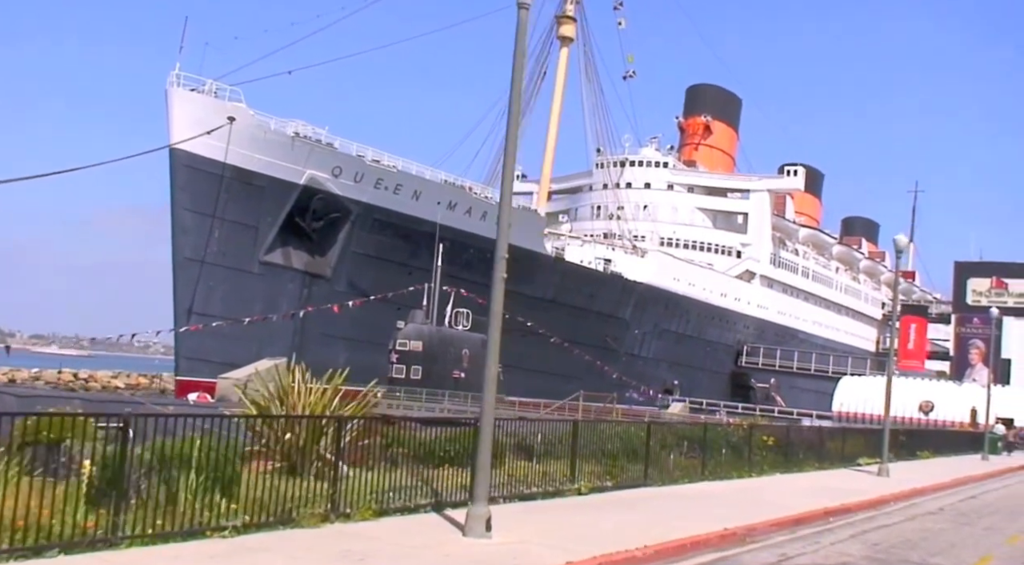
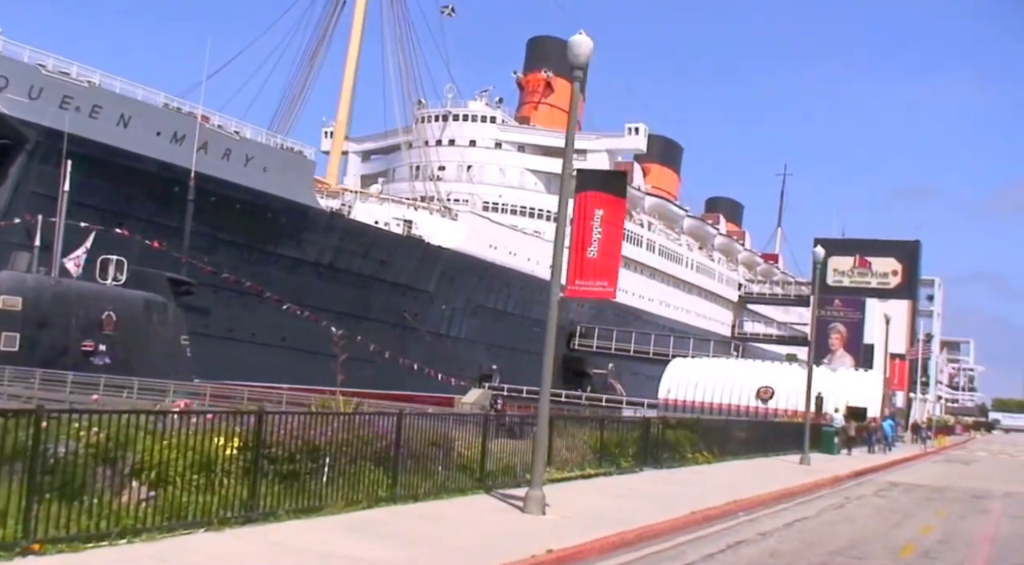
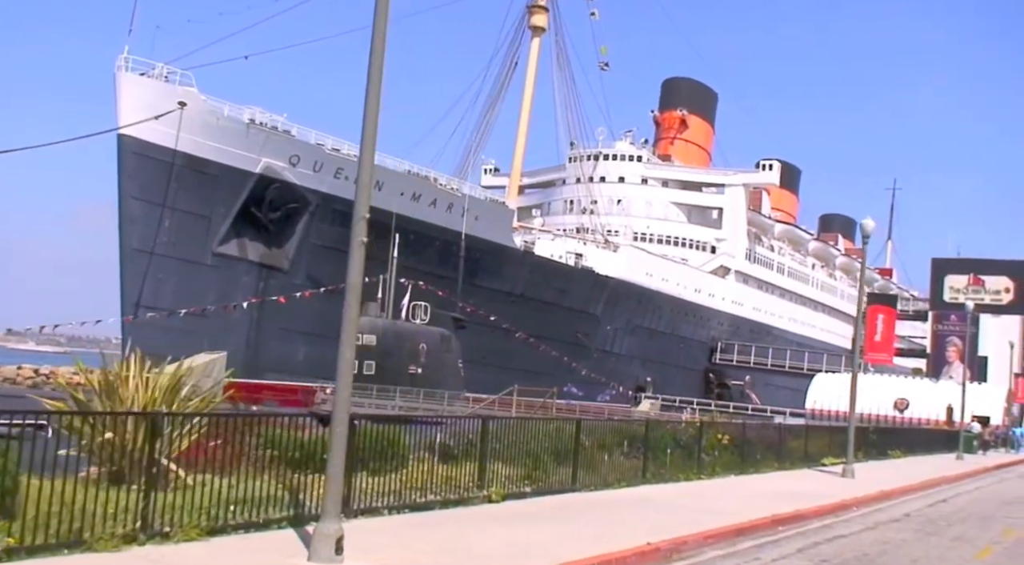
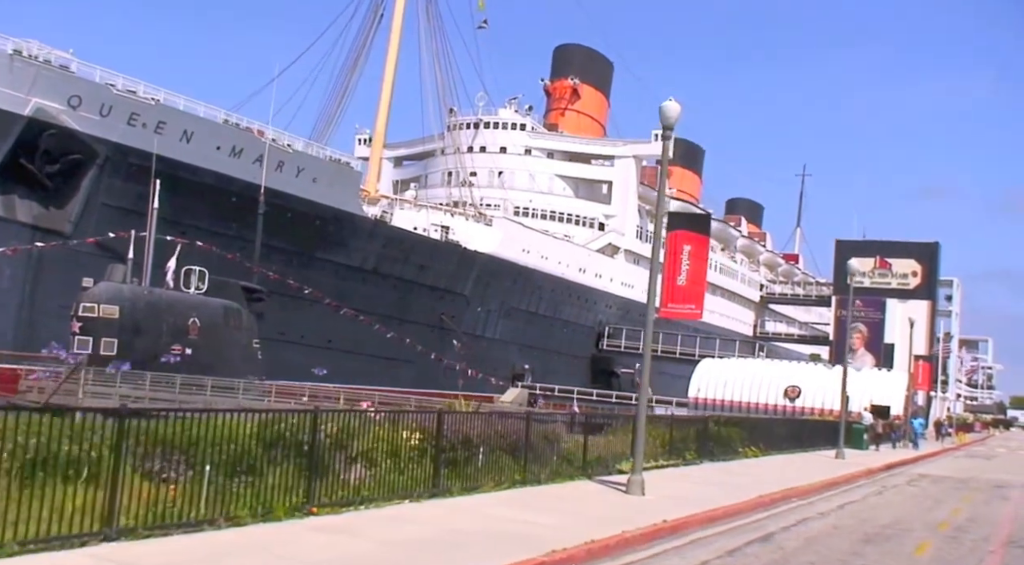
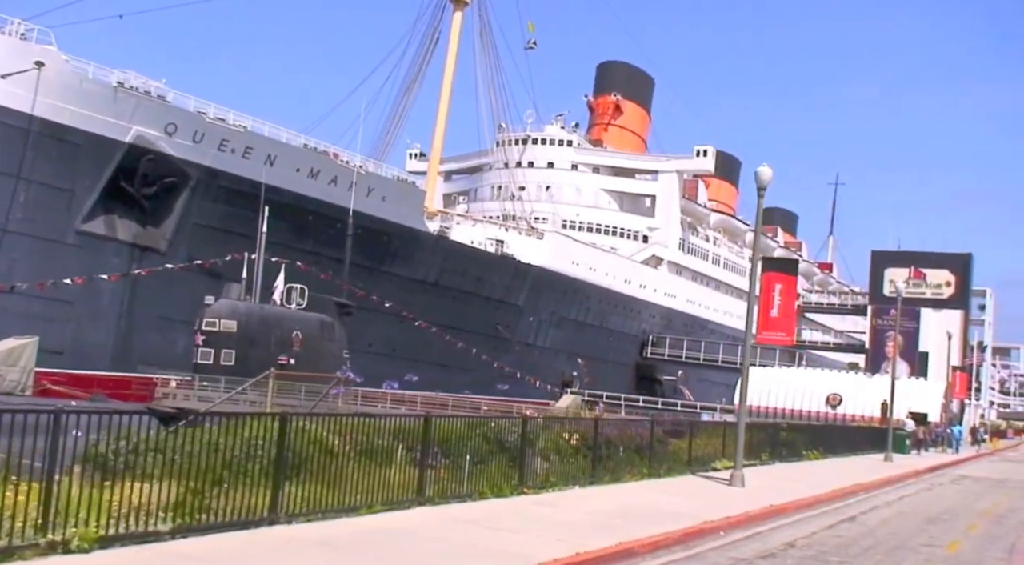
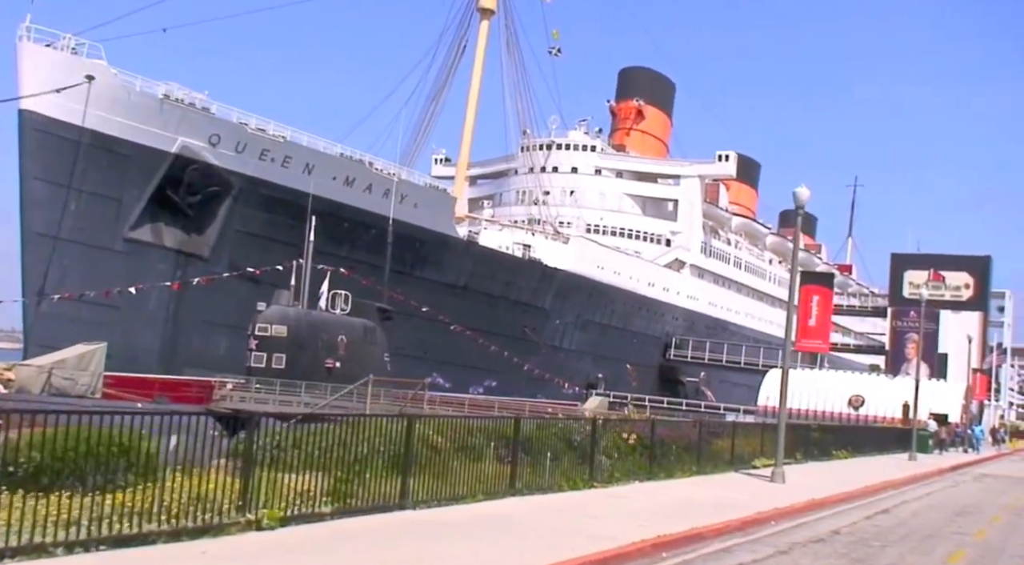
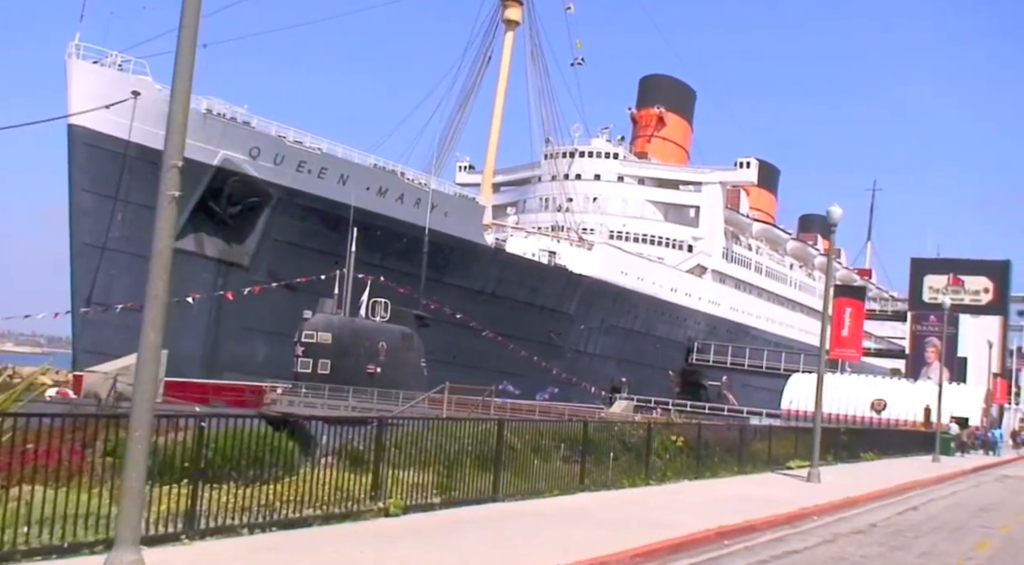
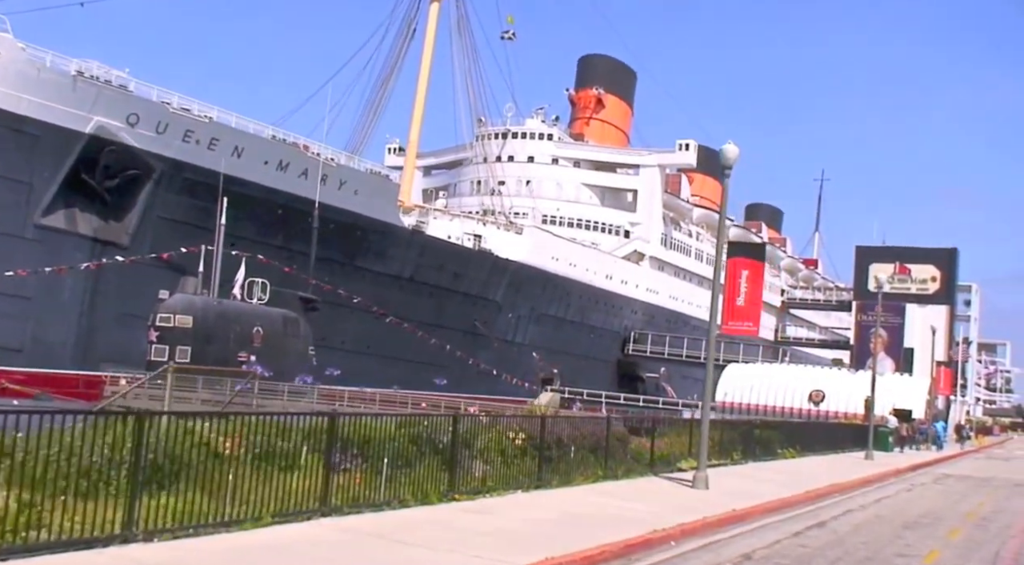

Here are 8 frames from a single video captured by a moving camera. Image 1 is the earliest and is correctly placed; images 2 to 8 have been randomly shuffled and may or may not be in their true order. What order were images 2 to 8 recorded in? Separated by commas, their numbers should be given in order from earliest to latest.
3, 7, 6, 5, 8, 4, 2
